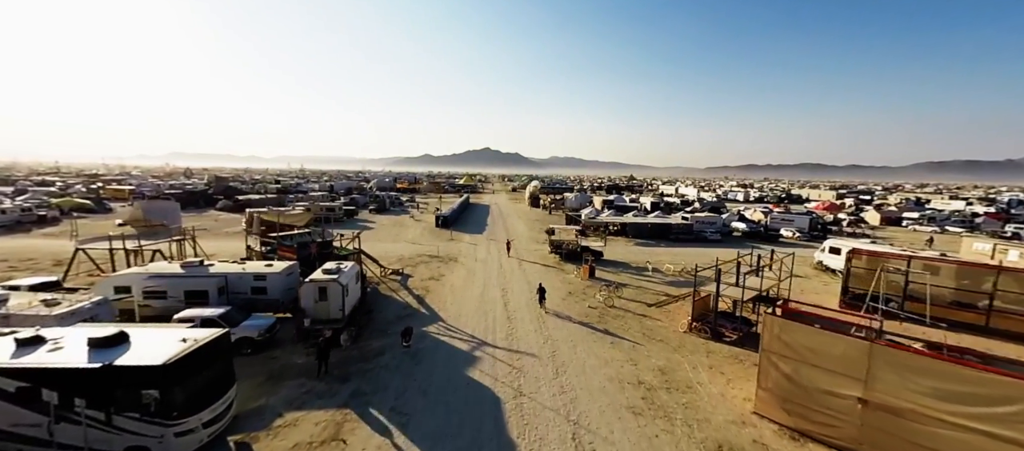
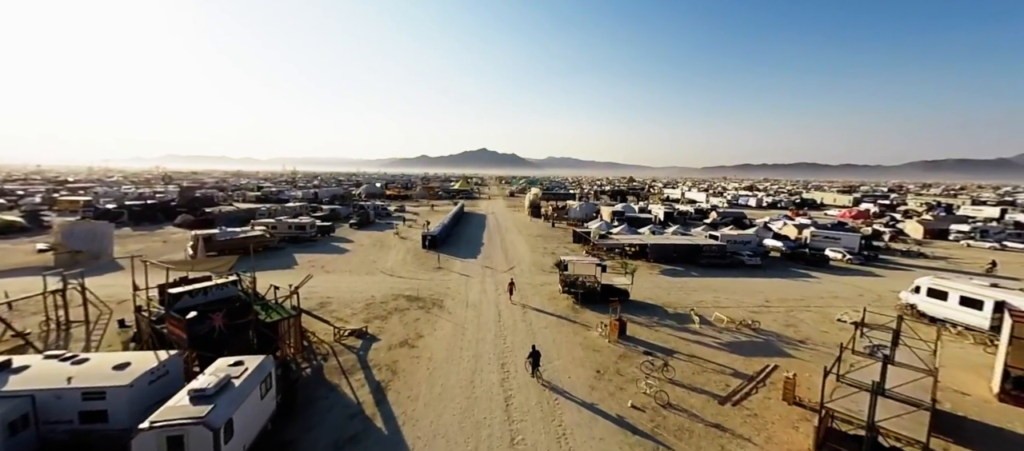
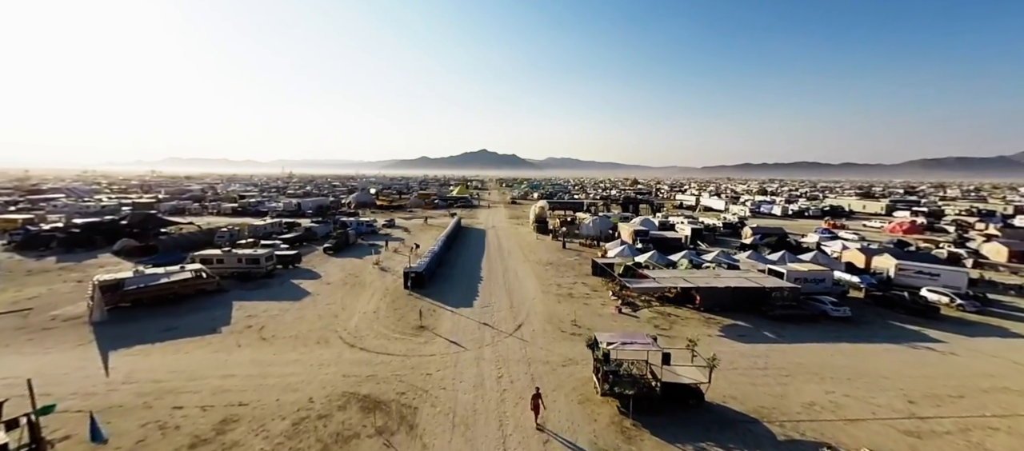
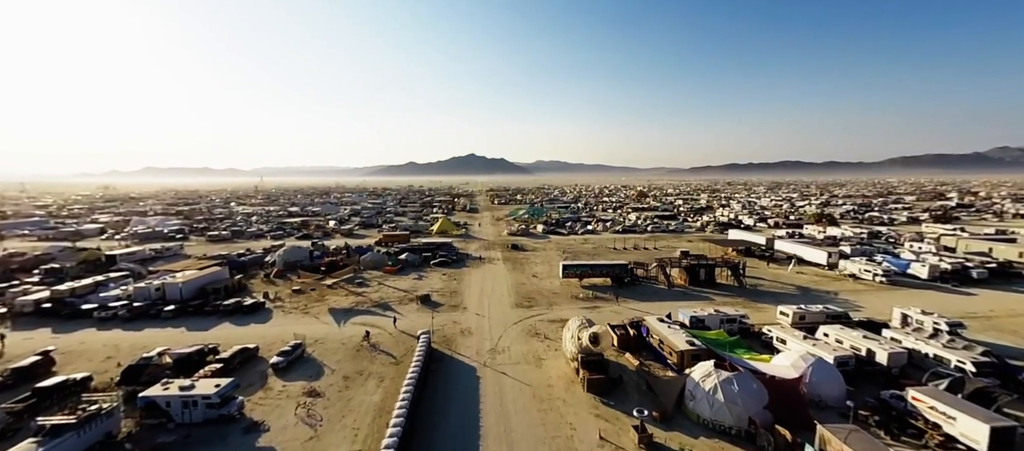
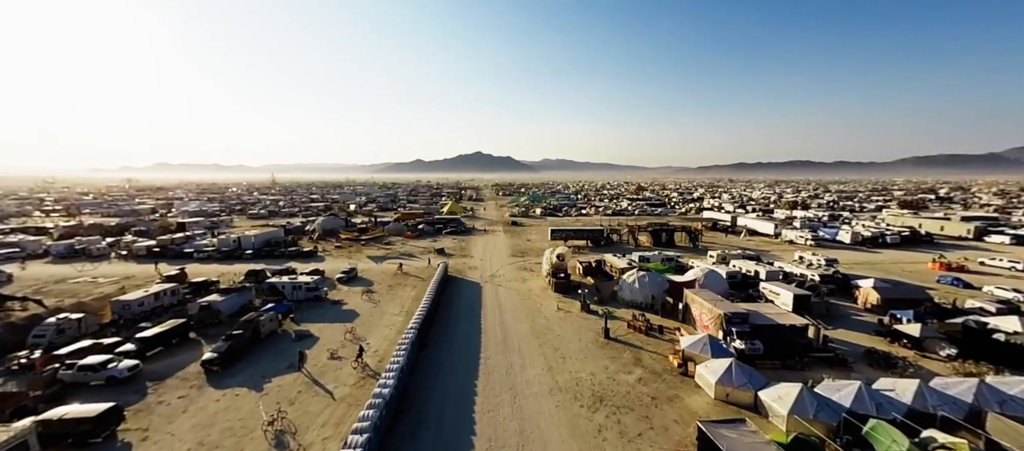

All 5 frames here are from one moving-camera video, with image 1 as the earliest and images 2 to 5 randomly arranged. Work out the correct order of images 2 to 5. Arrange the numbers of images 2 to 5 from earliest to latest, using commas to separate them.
2, 3, 5, 4
